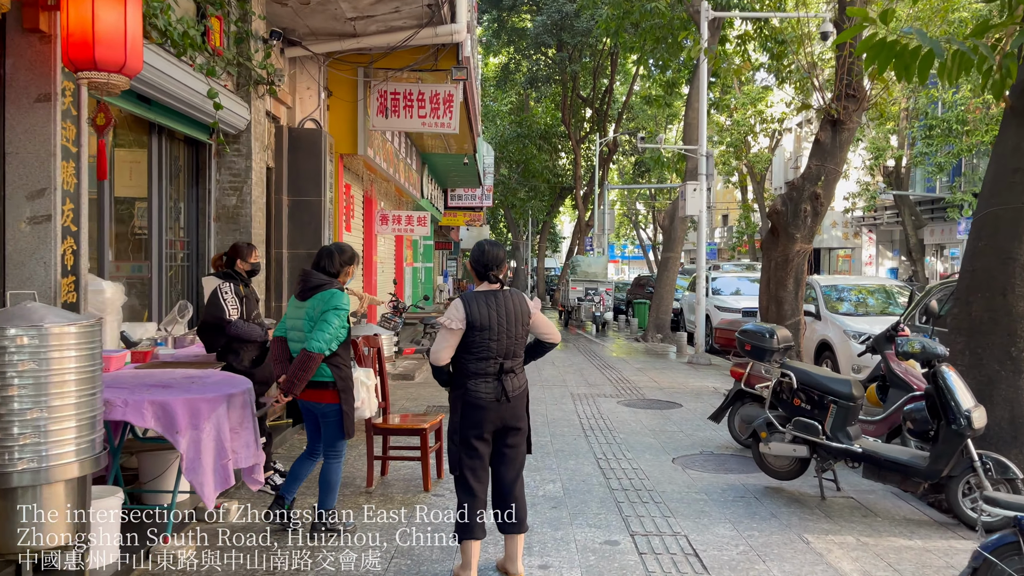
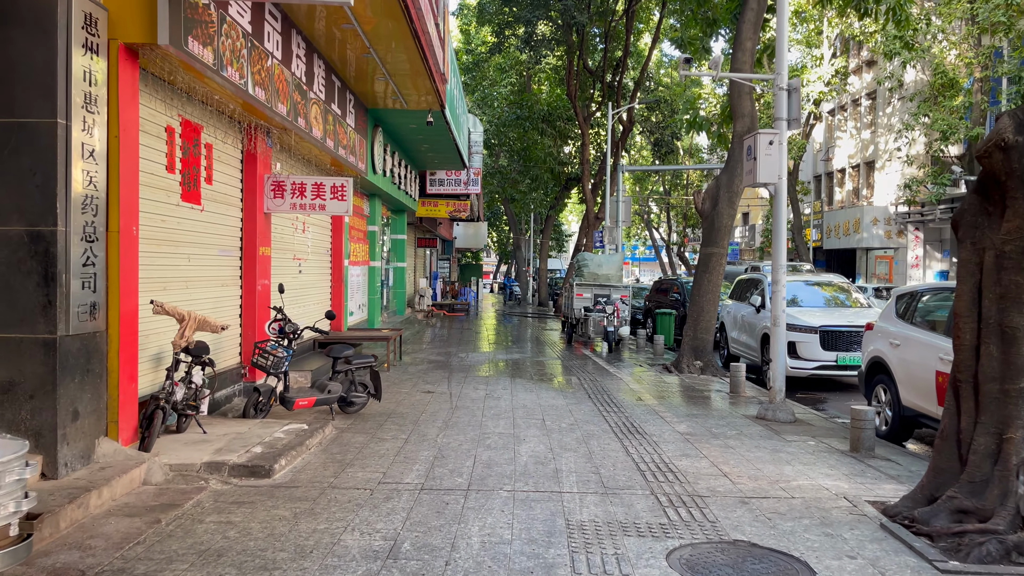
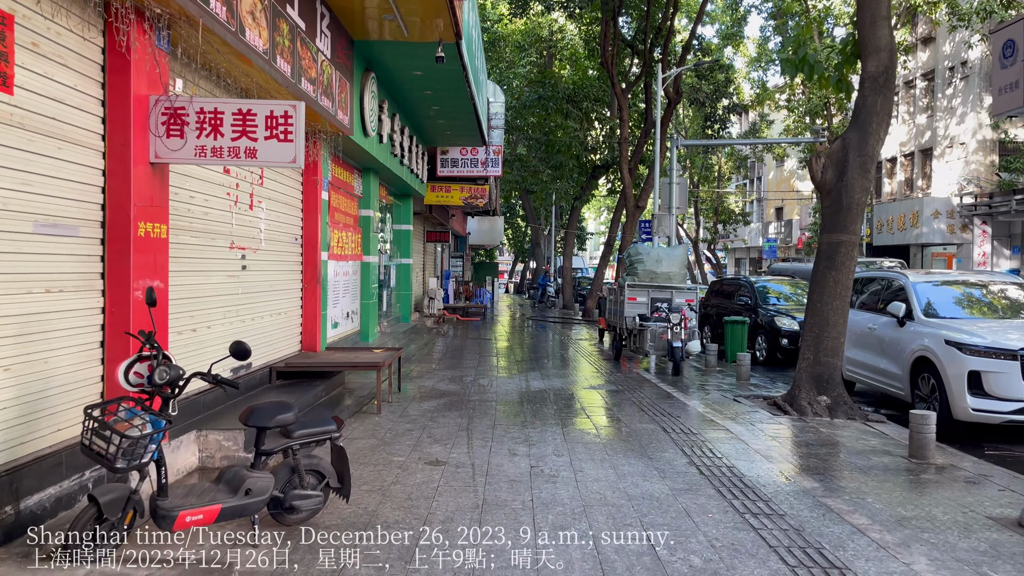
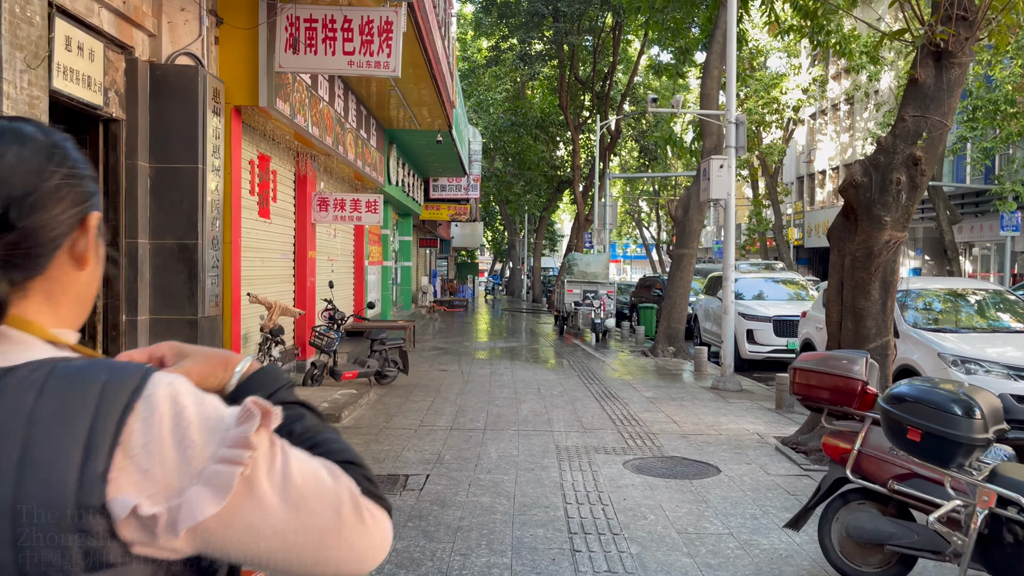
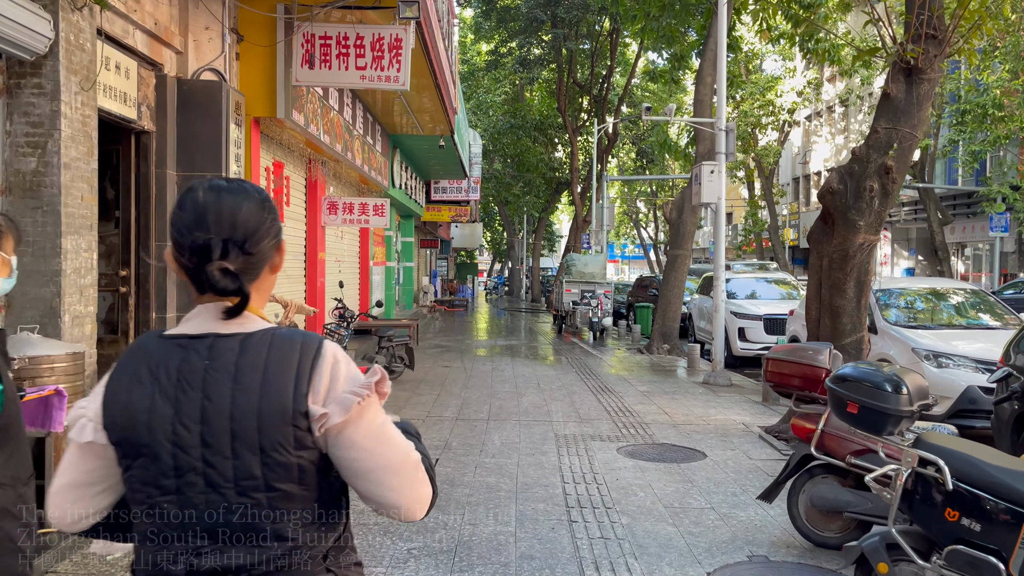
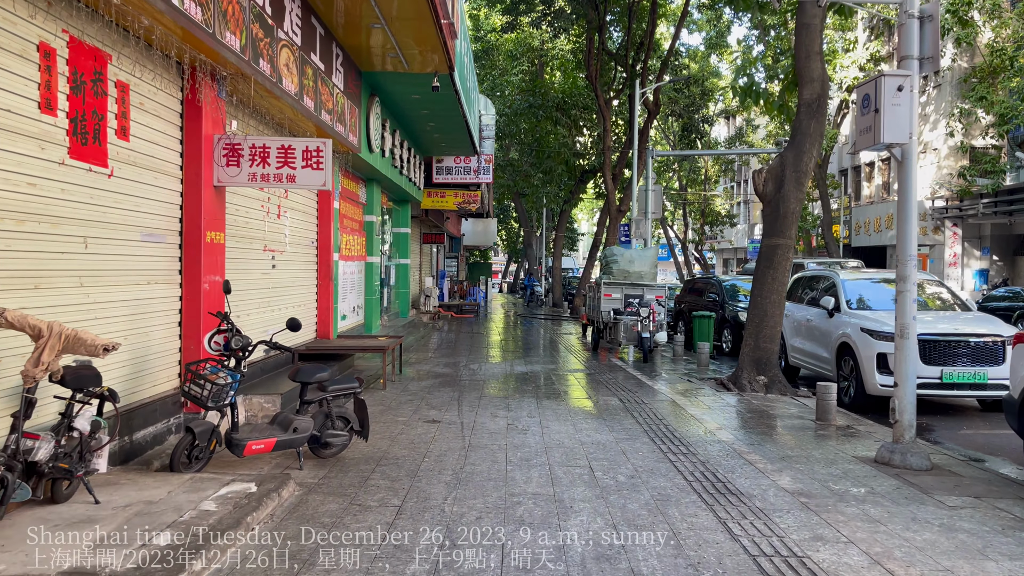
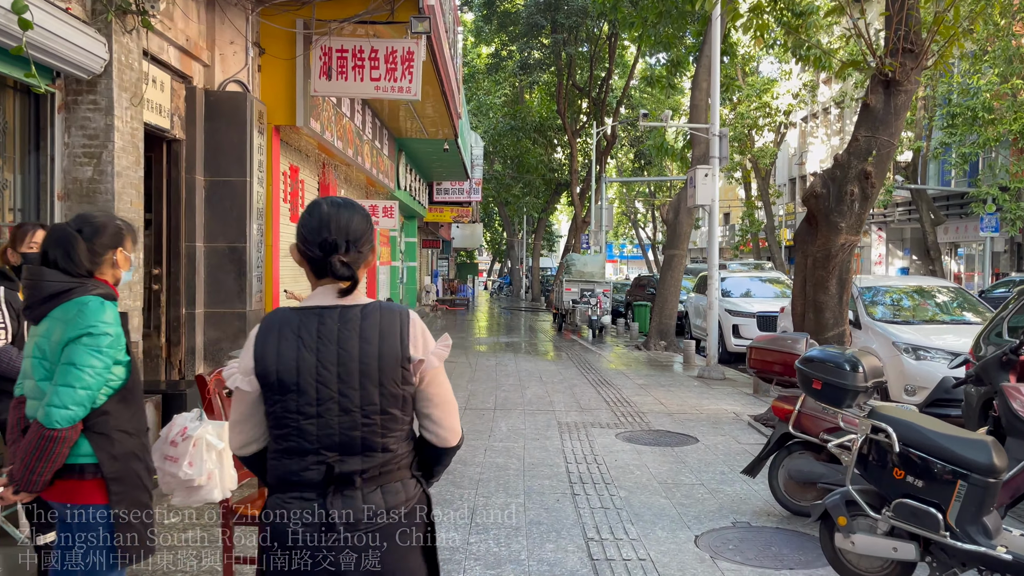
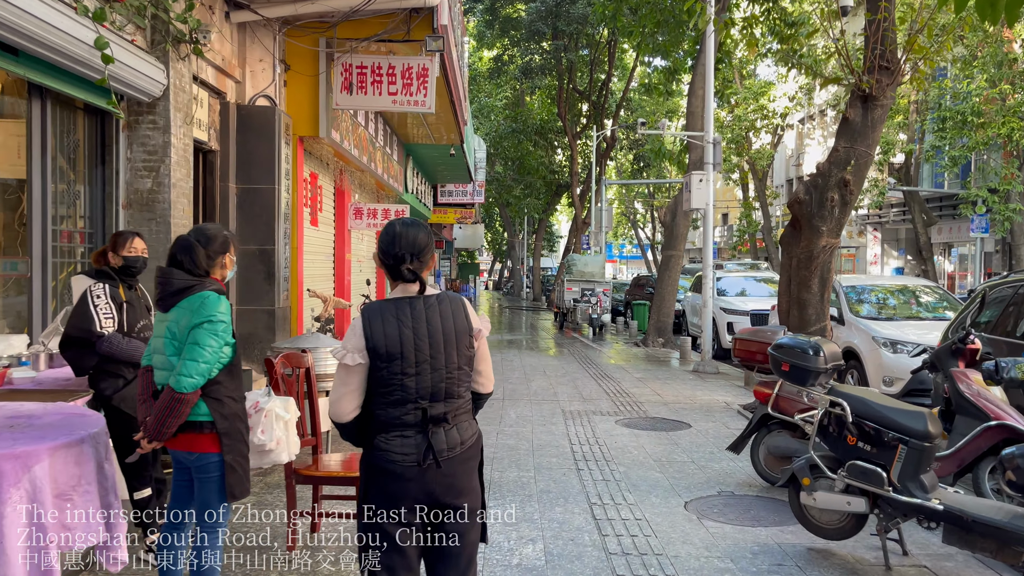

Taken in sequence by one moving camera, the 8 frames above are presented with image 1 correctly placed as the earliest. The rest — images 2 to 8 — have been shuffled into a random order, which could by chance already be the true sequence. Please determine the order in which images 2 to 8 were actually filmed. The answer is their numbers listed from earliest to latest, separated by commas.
8, 7, 5, 4, 2, 6, 3
